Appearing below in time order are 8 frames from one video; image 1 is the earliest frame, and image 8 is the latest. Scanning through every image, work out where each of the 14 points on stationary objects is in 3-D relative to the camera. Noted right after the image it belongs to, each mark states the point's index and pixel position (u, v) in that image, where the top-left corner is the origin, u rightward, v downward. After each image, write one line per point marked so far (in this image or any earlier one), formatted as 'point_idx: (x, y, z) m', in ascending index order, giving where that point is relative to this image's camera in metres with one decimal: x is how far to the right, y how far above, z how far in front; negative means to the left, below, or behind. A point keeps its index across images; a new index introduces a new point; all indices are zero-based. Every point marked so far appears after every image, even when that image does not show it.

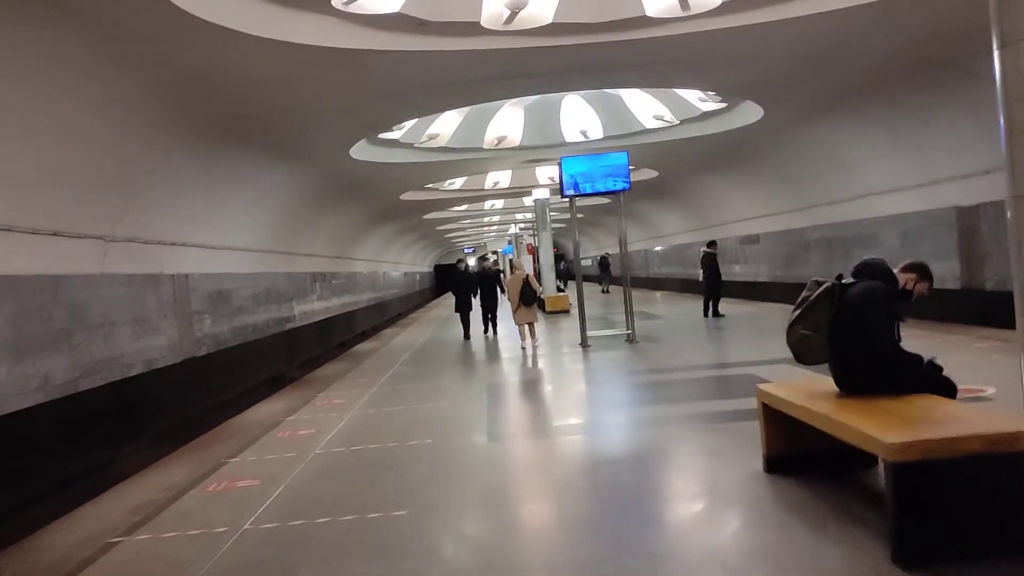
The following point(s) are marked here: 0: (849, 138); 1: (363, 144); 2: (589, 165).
0: (+5.8, +2.6, +12.9) m
1: (-2.6, +2.5, +13.0) m
2: (+1.1, +1.9, +11.1) m
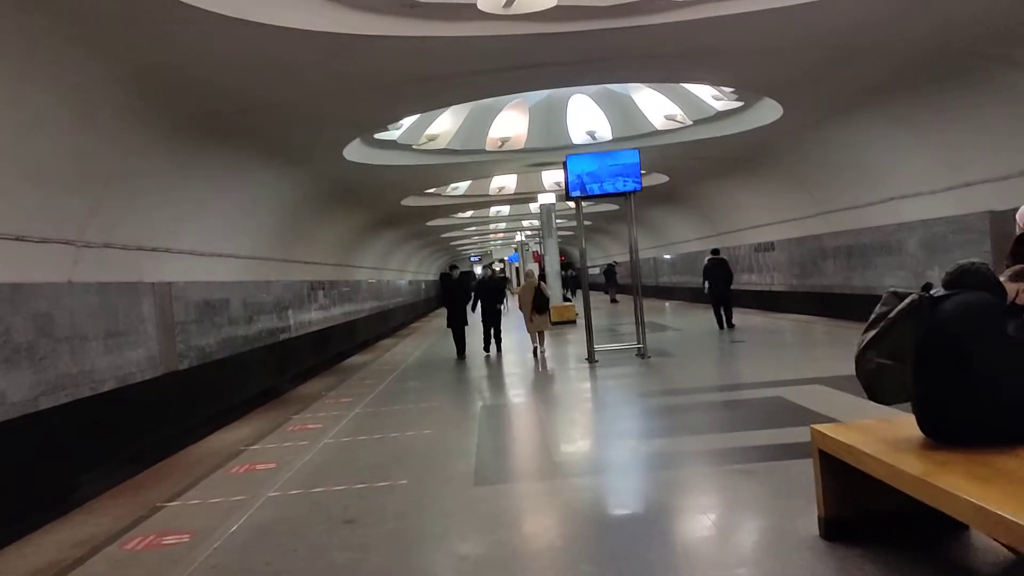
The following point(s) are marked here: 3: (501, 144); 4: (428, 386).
0: (+5.9, +2.5, +12.1) m
1: (-2.5, +2.4, +12.3) m
2: (+1.2, +1.8, +10.4) m
3: (-0.3, +2.9, +15.2) m
4: (-1.0, -1.3, +9.2) m
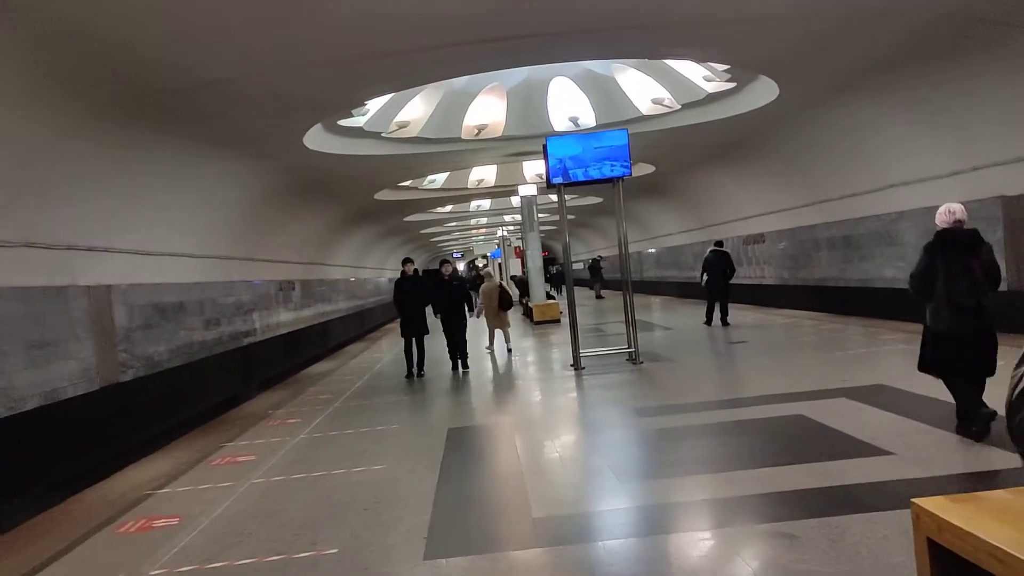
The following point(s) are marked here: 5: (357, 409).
0: (+5.5, +2.6, +11.3) m
1: (-2.9, +2.4, +11.4) m
2: (+0.9, +1.8, +9.5) m
3: (-0.7, +3.0, +14.2) m
4: (-1.3, -1.3, +8.3) m
5: (-1.6, -1.3, +7.9) m
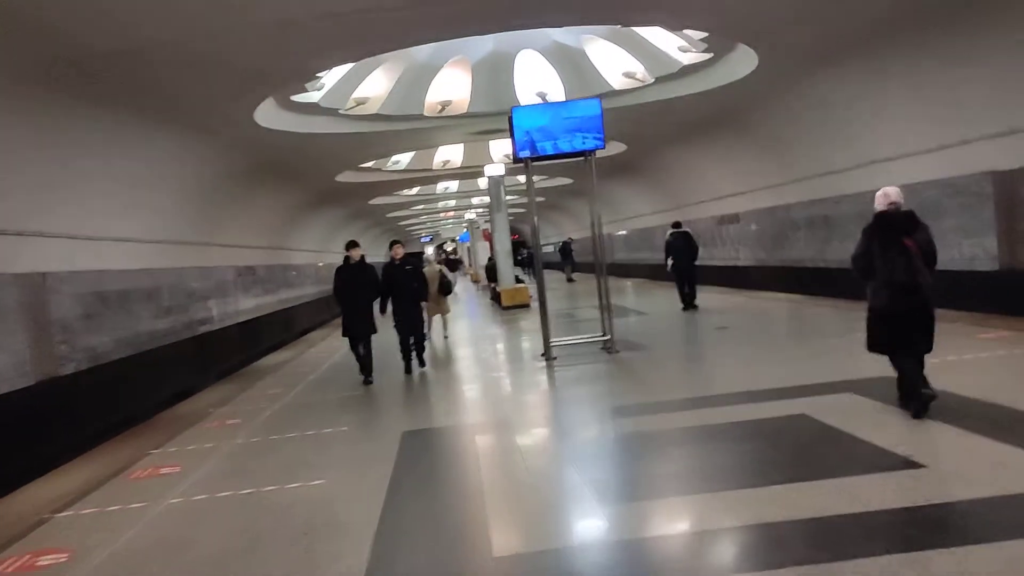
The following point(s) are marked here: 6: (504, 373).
0: (+5.0, +2.9, +10.9) m
1: (-3.4, +2.6, +10.6) m
2: (+0.4, +2.0, +8.9) m
3: (-1.3, +3.2, +13.6) m
4: (-1.6, -1.1, +7.7) m
5: (-1.9, -1.2, +7.3) m
6: (-0.1, -1.0, +8.7) m
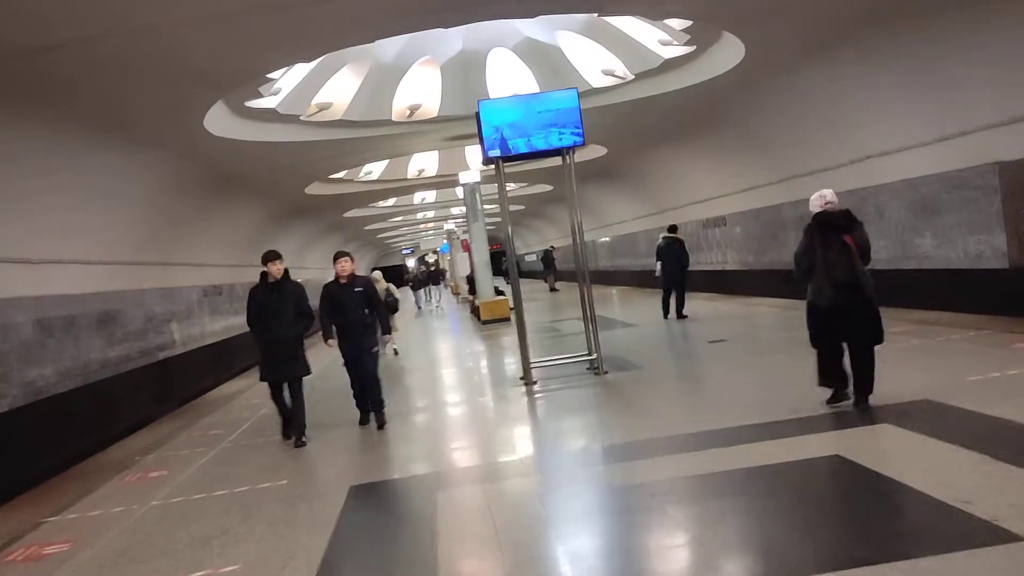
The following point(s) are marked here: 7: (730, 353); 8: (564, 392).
0: (+4.6, +2.8, +10.3) m
1: (-3.8, +2.3, +9.8) m
2: (+0.1, +1.9, +8.2) m
3: (-1.8, +3.0, +12.8) m
4: (-1.8, -1.3, +6.9) m
5: (-2.1, -1.3, +6.5) m
6: (-0.3, -1.2, +7.9) m
7: (+2.6, -0.8, +8.9) m
8: (+0.5, -1.1, +7.9) m
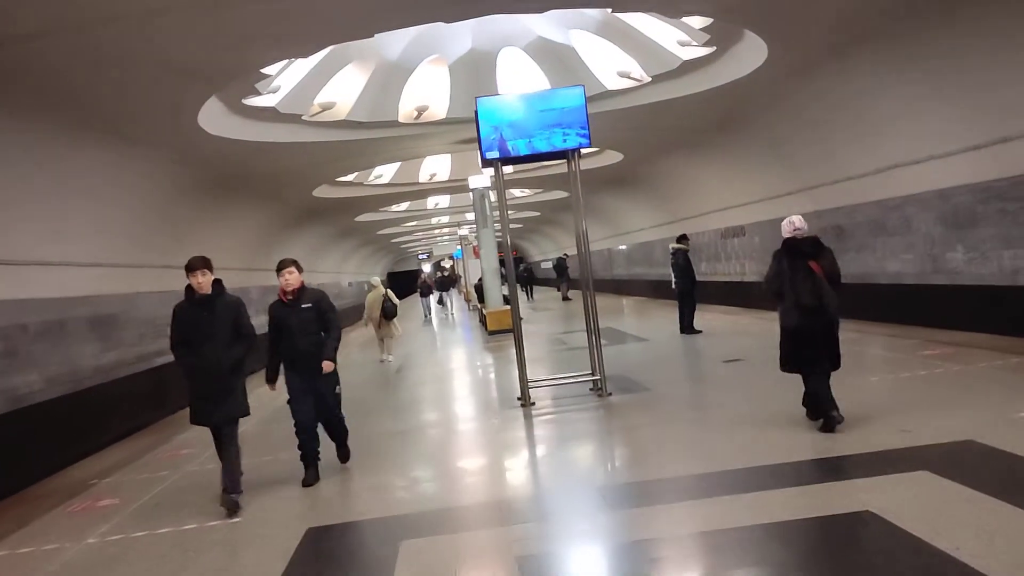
0: (+4.8, +2.6, +9.8) m
1: (-3.6, +2.2, +9.5) m
2: (+0.2, +1.8, +7.7) m
3: (-1.6, +2.9, +12.4) m
4: (-1.8, -1.4, +6.5) m
5: (-2.1, -1.4, +6.0) m
6: (-0.3, -1.3, +7.5) m
7: (+2.6, -0.9, +8.4) m
8: (+0.5, -1.2, +7.4) m
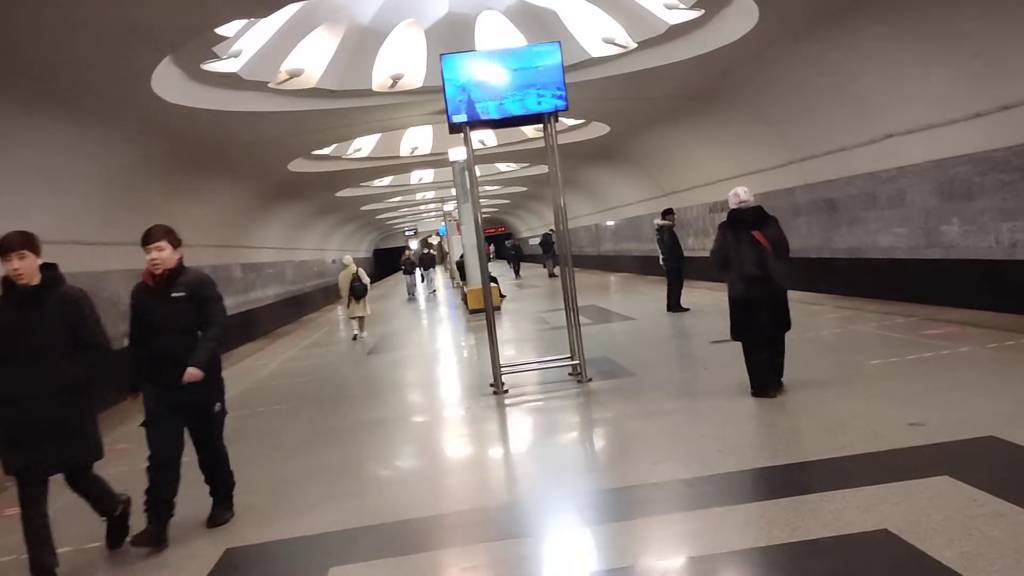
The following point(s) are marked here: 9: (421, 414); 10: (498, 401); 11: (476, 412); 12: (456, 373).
0: (+4.5, +2.9, +9.3) m
1: (-3.9, +2.5, +8.9) m
2: (0.0, +2.0, +7.2) m
3: (-1.9, +3.2, +11.9) m
4: (-2.0, -1.2, +6.0) m
5: (-2.3, -1.2, +5.6) m
6: (-0.5, -1.1, +7.0) m
7: (+2.4, -0.7, +8.0) m
8: (+0.3, -1.0, +7.0) m
9: (-0.8, -1.1, +7.3) m
10: (0.0, -1.0, +7.3) m
11: (-0.3, -1.1, +7.0) m
12: (-0.6, -1.0, +9.3) m
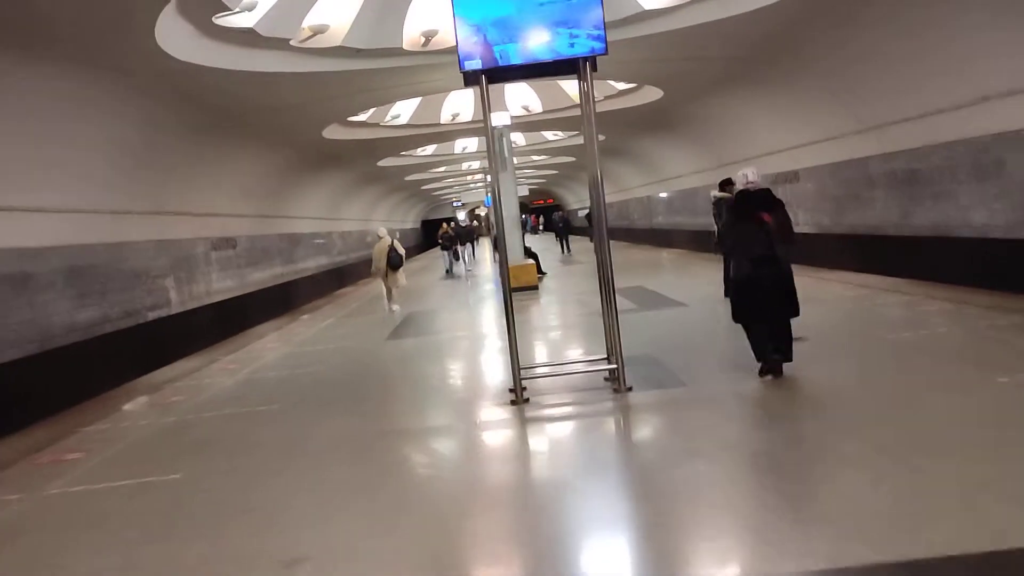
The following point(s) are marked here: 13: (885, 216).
0: (+4.9, +3.1, +8.0) m
1: (-3.5, +2.7, +8.2) m
2: (+0.3, +2.1, +6.3) m
3: (-1.2, +3.6, +11.0) m
4: (-1.8, -1.0, +5.3) m
5: (-2.2, -1.1, +4.9) m
6: (-0.2, -0.9, +6.2) m
7: (+2.7, -0.5, +6.9) m
8: (+0.6, -0.8, +6.1) m
9: (-0.6, -1.0, +6.5) m
10: (+0.2, -0.8, +6.5) m
11: (0.0, -0.9, +6.2) m
12: (-0.2, -0.7, +8.5) m
13: (+5.8, +1.1, +11.6) m
